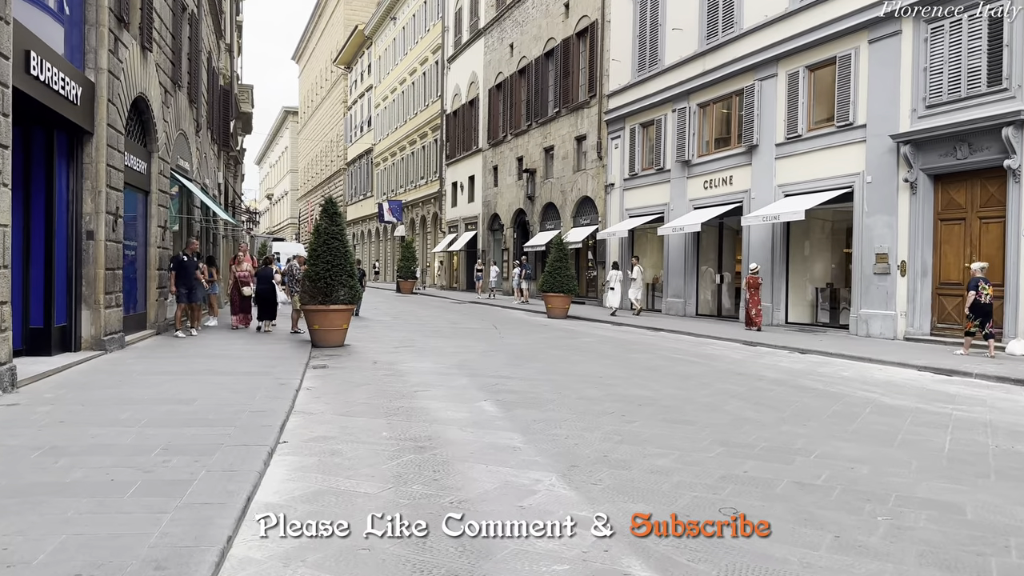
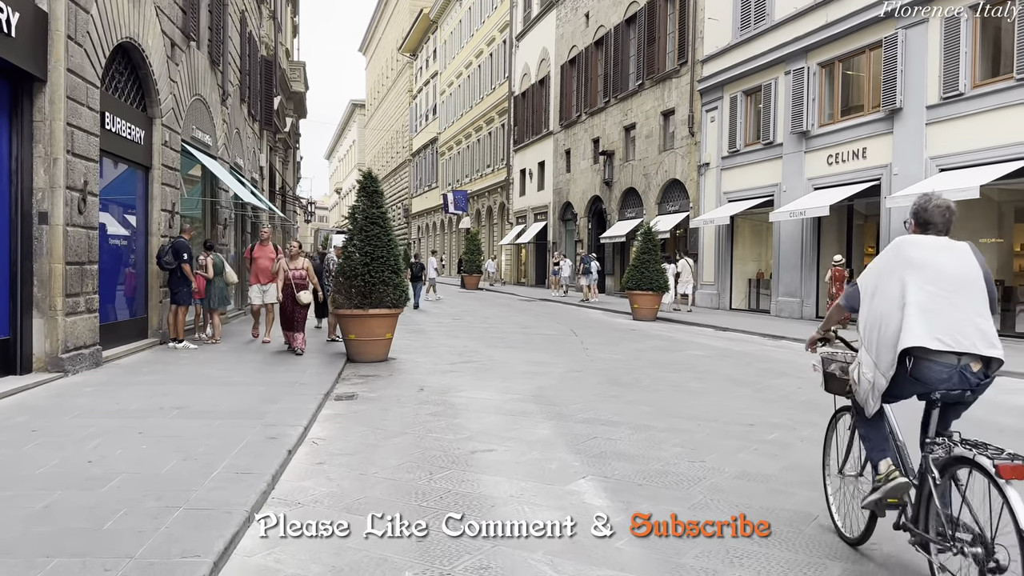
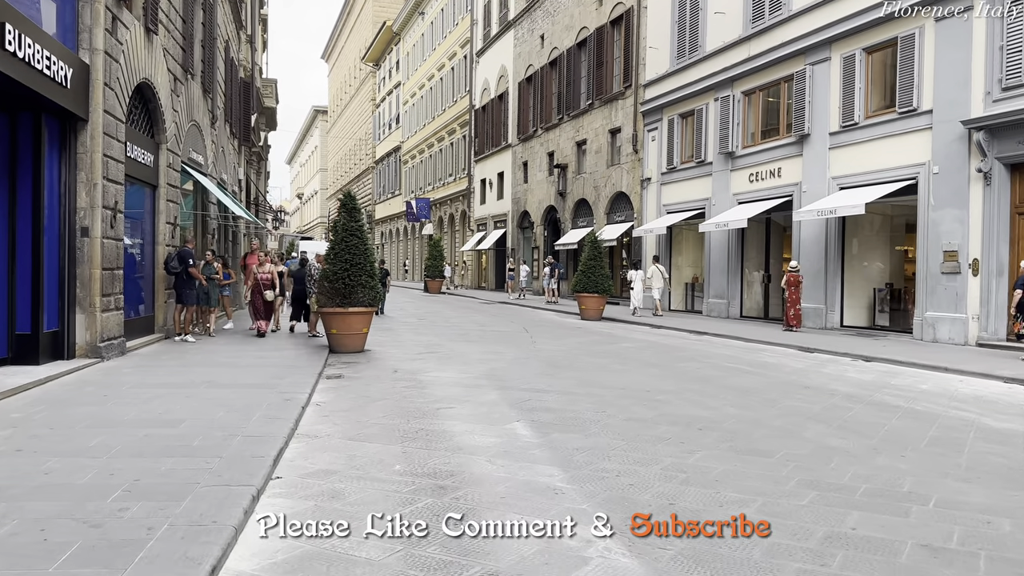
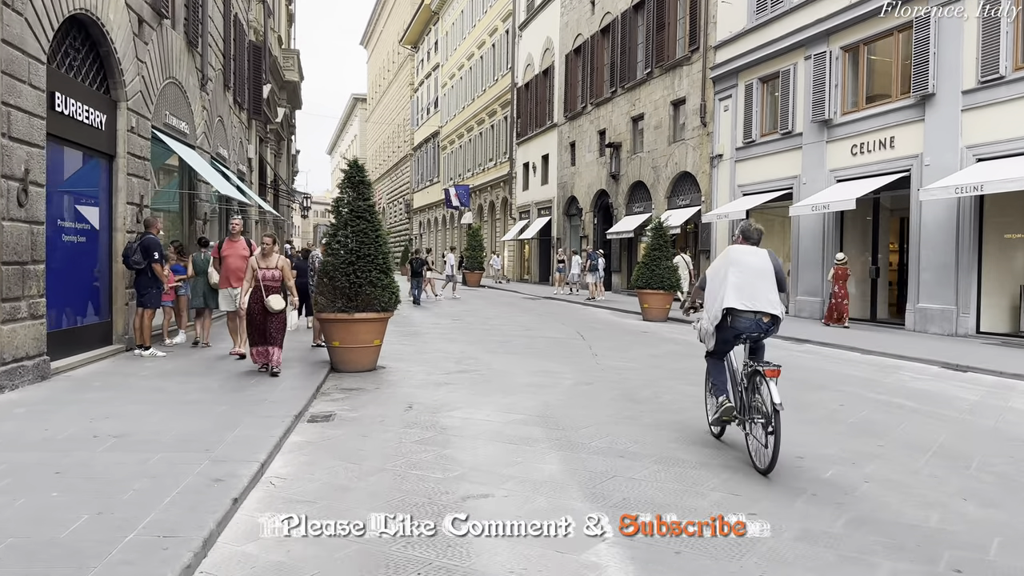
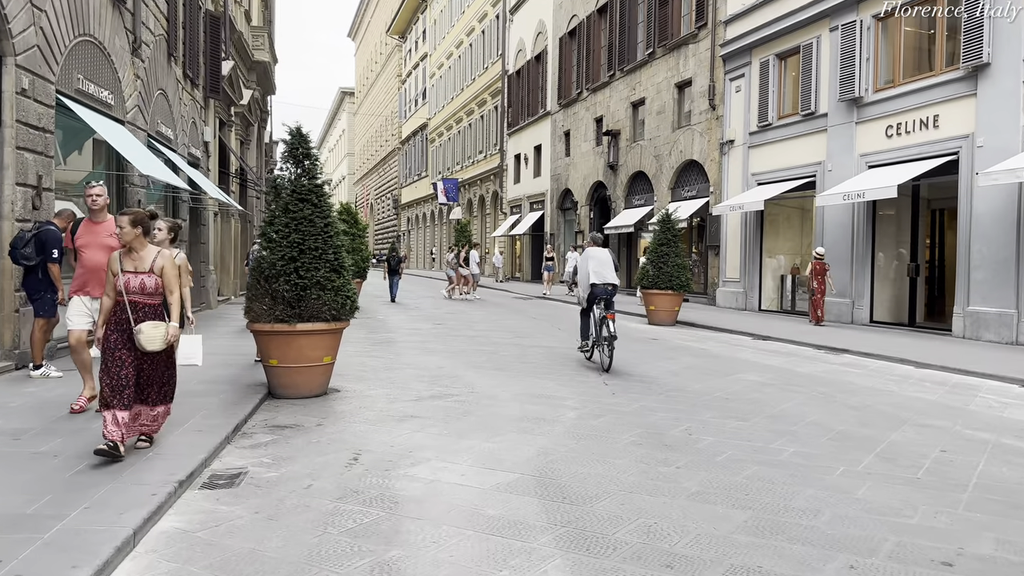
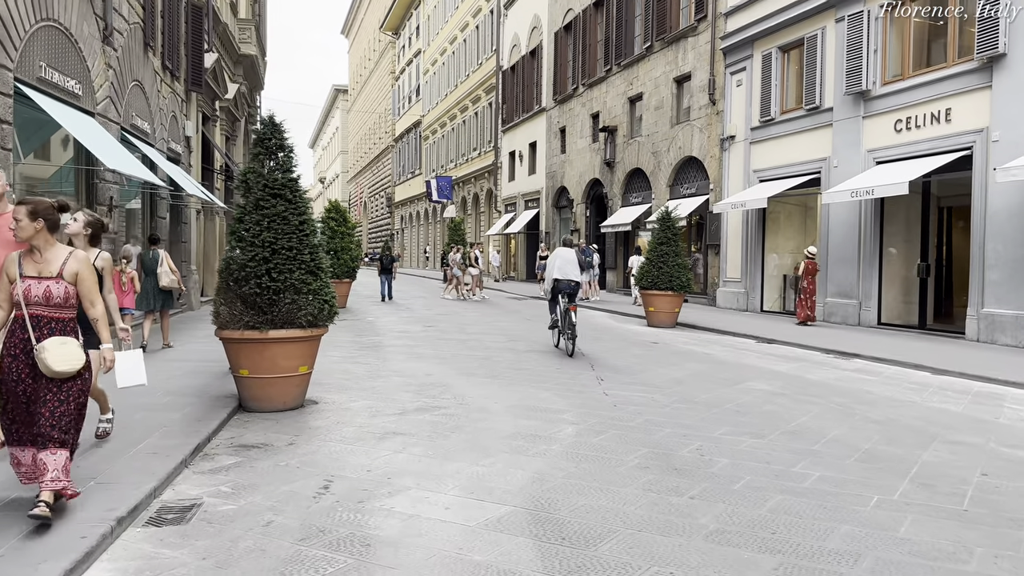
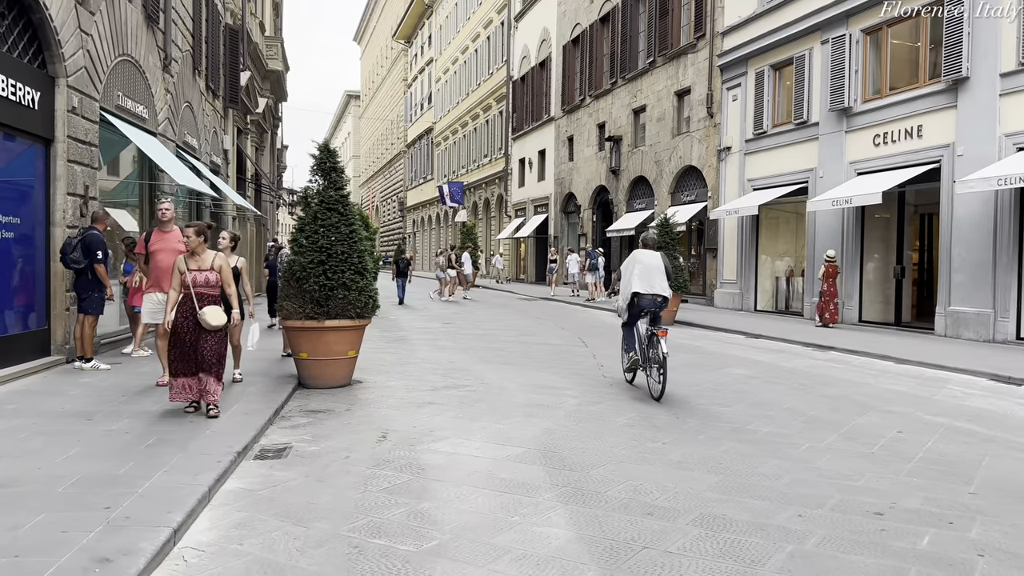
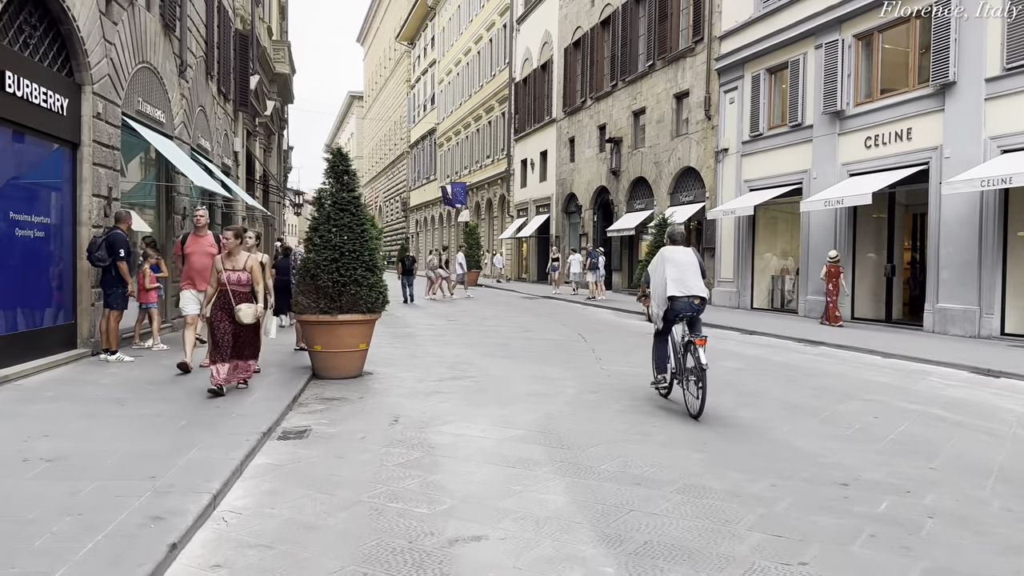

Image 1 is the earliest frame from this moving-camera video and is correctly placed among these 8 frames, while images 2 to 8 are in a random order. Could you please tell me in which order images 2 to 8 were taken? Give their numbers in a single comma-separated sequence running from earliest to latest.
3, 2, 4, 8, 7, 5, 6
